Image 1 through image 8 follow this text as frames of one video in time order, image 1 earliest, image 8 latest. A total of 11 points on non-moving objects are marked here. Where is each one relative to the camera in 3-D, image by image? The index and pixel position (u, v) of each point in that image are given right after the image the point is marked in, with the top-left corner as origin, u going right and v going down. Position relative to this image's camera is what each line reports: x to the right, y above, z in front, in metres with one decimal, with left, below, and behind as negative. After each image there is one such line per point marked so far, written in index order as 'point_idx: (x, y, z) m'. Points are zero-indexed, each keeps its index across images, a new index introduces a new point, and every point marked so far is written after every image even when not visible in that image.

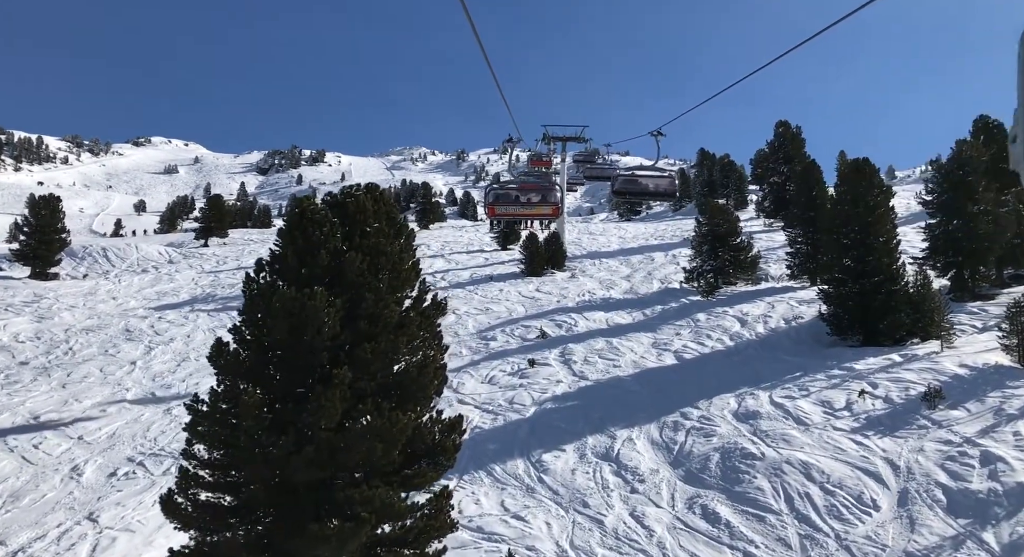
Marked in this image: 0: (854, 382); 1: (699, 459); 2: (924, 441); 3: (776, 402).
0: (+7.9, -2.4, +15.8) m
1: (+3.7, -3.6, +13.6) m
2: (+7.8, -3.0, +12.9) m
3: (+6.0, -2.8, +15.6) m
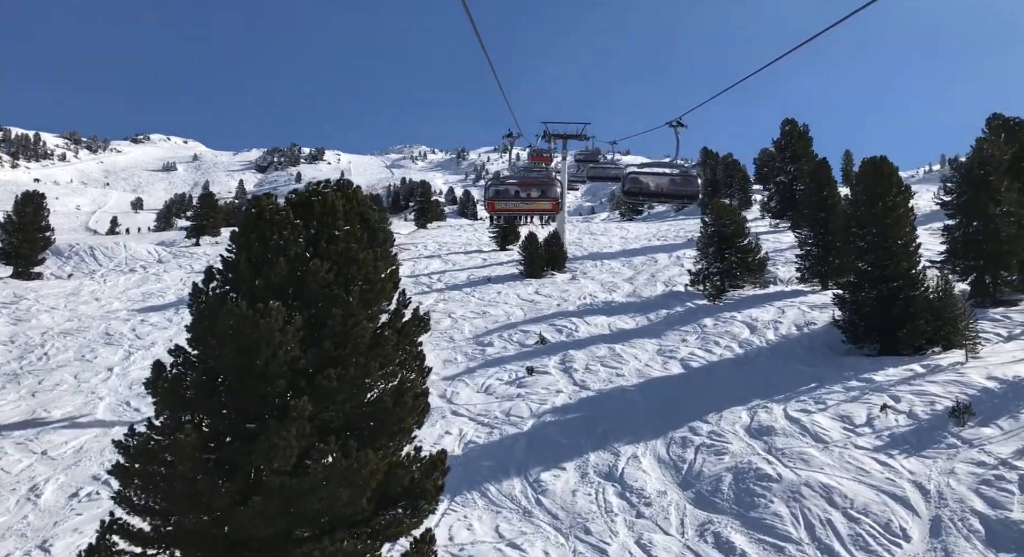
0: (+7.8, -2.5, +14.8) m
1: (+3.7, -3.7, +12.6) m
2: (+7.7, -3.2, +11.9) m
3: (+5.9, -2.9, +14.5) m
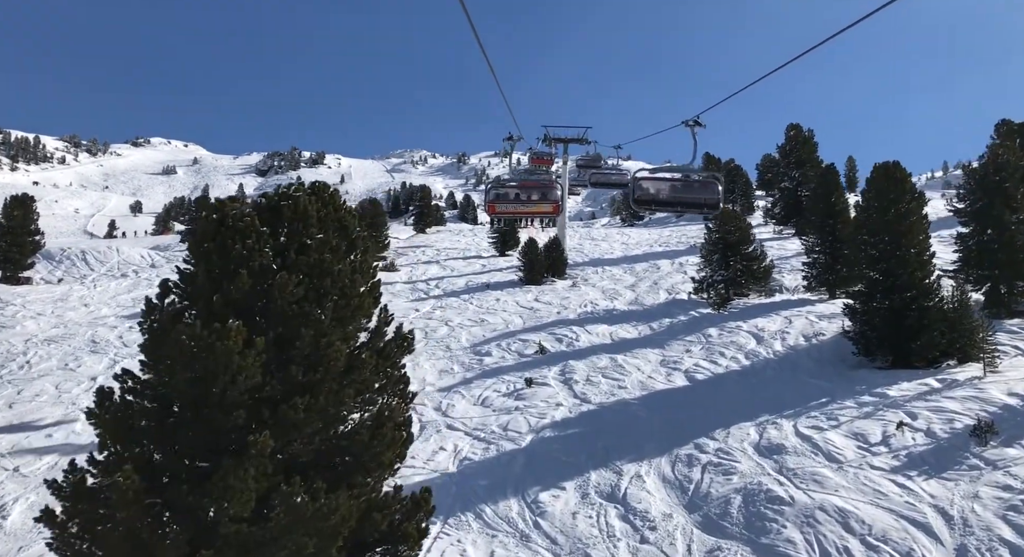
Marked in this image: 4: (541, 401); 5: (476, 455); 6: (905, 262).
0: (+7.8, -2.7, +14.1) m
1: (+3.6, -3.9, +11.9) m
2: (+7.6, -3.4, +11.2) m
3: (+5.9, -3.1, +13.9) m
4: (+0.7, -3.0, +17.1) m
5: (-0.8, -3.7, +14.4) m
6: (+9.7, +0.4, +17.0) m
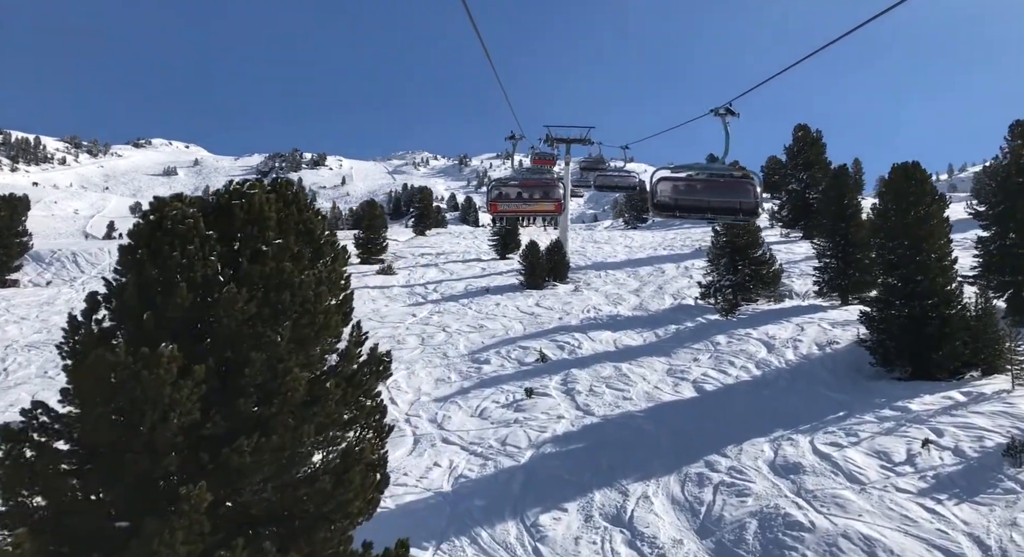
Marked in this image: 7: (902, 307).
0: (+7.7, -2.9, +13.2) m
1: (+3.6, -4.0, +11.1) m
2: (+7.6, -3.5, +10.3) m
3: (+5.8, -3.3, +13.0) m
4: (+0.7, -3.2, +16.2) m
5: (-0.8, -3.8, +13.6) m
6: (+9.7, +0.2, +16.1) m
7: (+9.4, -0.7, +16.4) m
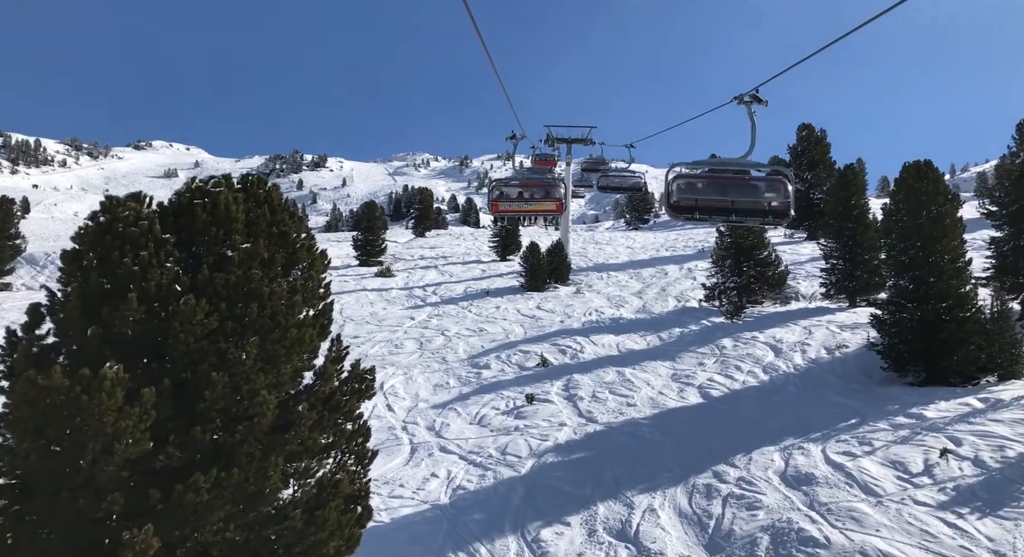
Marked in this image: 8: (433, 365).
0: (+7.7, -2.9, +12.7) m
1: (+3.6, -4.1, +10.6) m
2: (+7.6, -3.5, +9.8) m
3: (+5.8, -3.3, +12.5) m
4: (+0.7, -3.2, +15.7) m
5: (-0.8, -3.9, +13.1) m
6: (+9.7, +0.2, +15.6) m
7: (+9.4, -0.7, +15.9) m
8: (-2.3, -2.5, +19.8) m
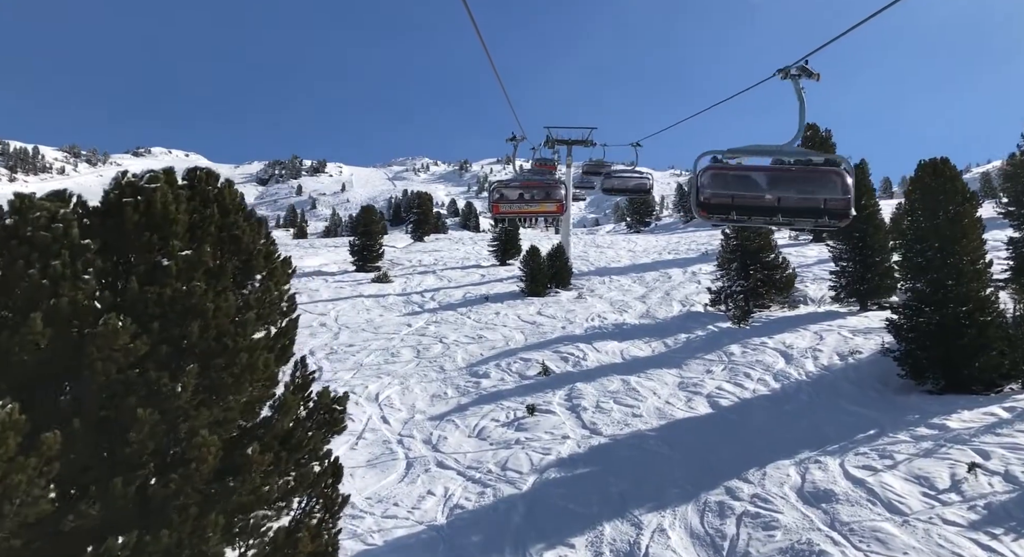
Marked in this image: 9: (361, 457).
0: (+7.7, -3.0, +12.0) m
1: (+3.6, -4.1, +9.8) m
2: (+7.6, -3.6, +9.1) m
3: (+5.8, -3.4, +11.8) m
4: (+0.7, -3.4, +15.0) m
5: (-0.8, -4.0, +12.3) m
6: (+9.7, +0.1, +14.9) m
7: (+9.4, -0.8, +15.2) m
8: (-2.3, -2.7, +19.1) m
9: (-3.2, -3.8, +14.5) m
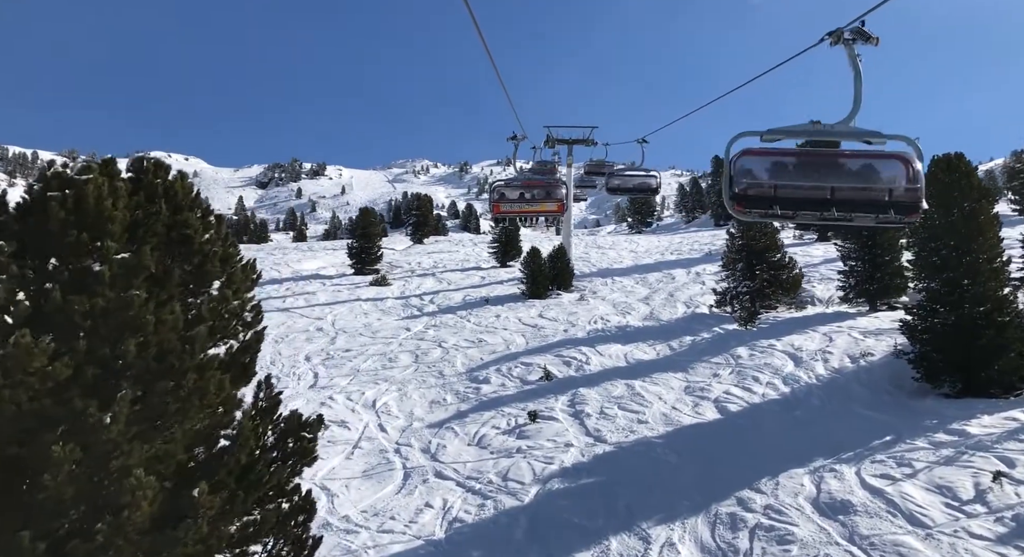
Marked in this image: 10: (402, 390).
0: (+7.8, -3.0, +11.4) m
1: (+3.6, -4.1, +9.3) m
2: (+7.6, -3.6, +8.5) m
3: (+5.9, -3.4, +11.2) m
4: (+0.7, -3.4, +14.5) m
5: (-0.7, -4.1, +11.8) m
6: (+9.7, +0.2, +14.3) m
7: (+9.4, -0.8, +14.7) m
8: (-2.2, -2.8, +18.5) m
9: (-3.2, -3.9, +14.0) m
10: (-2.9, -2.9, +18.0) m
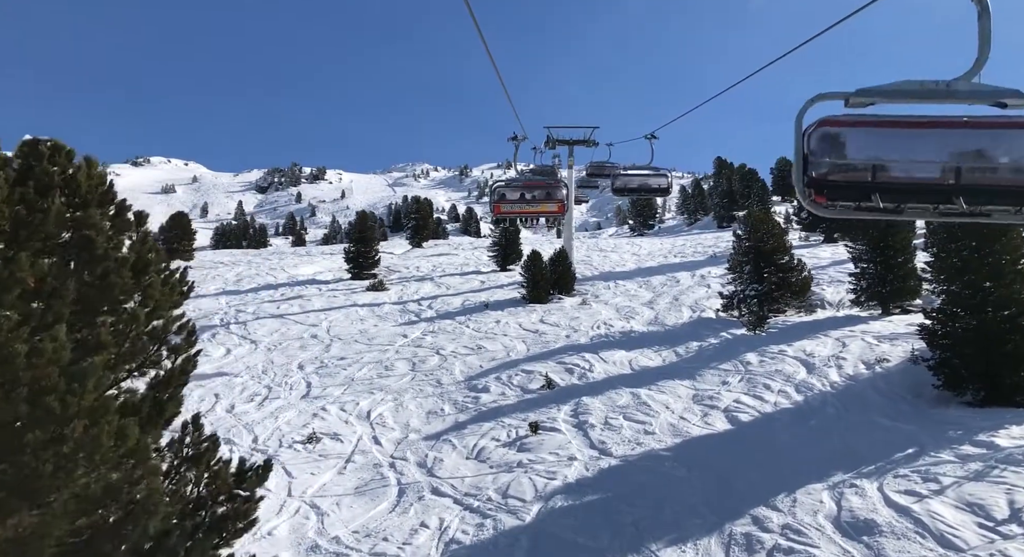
0: (+7.8, -3.0, +10.7) m
1: (+3.6, -4.2, +8.6) m
2: (+7.6, -3.6, +7.8) m
3: (+5.9, -3.4, +10.5) m
4: (+0.8, -3.5, +13.8) m
5: (-0.7, -4.2, +11.1) m
6: (+9.7, +0.1, +13.6) m
7: (+9.4, -0.8, +13.9) m
8: (-2.2, -2.9, +17.8) m
9: (-3.2, -4.0, +13.3) m
10: (-2.9, -3.0, +17.3) m
